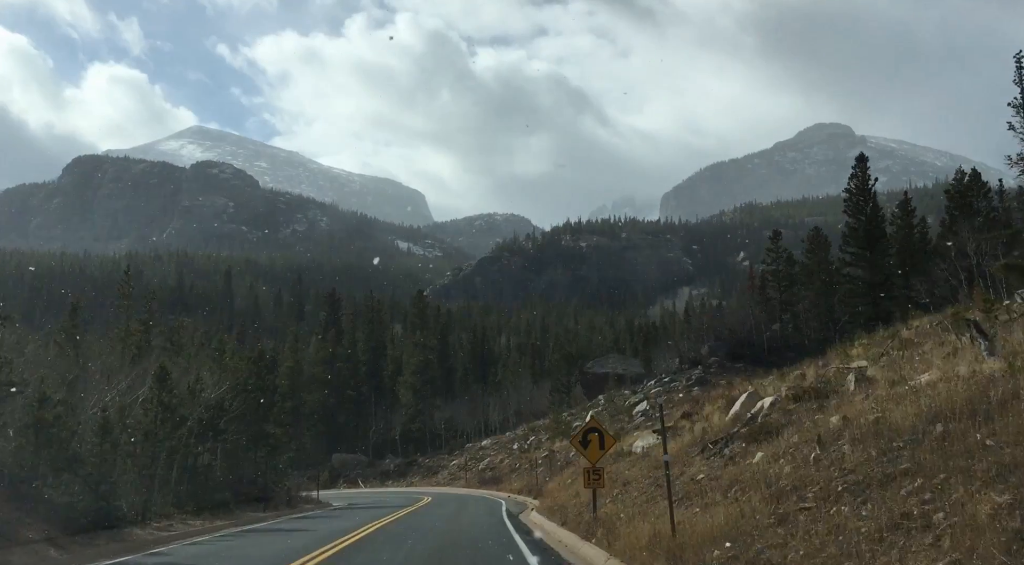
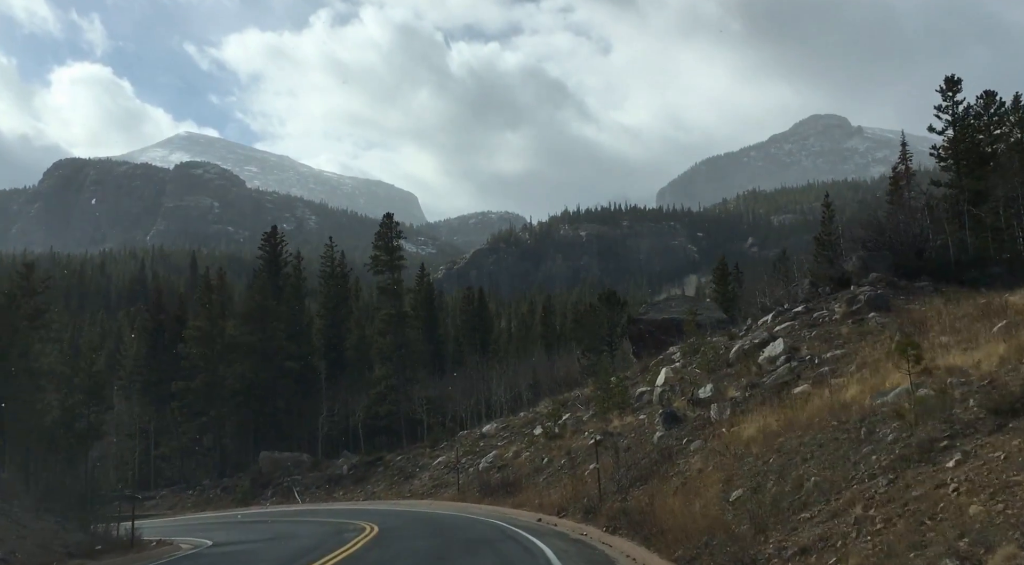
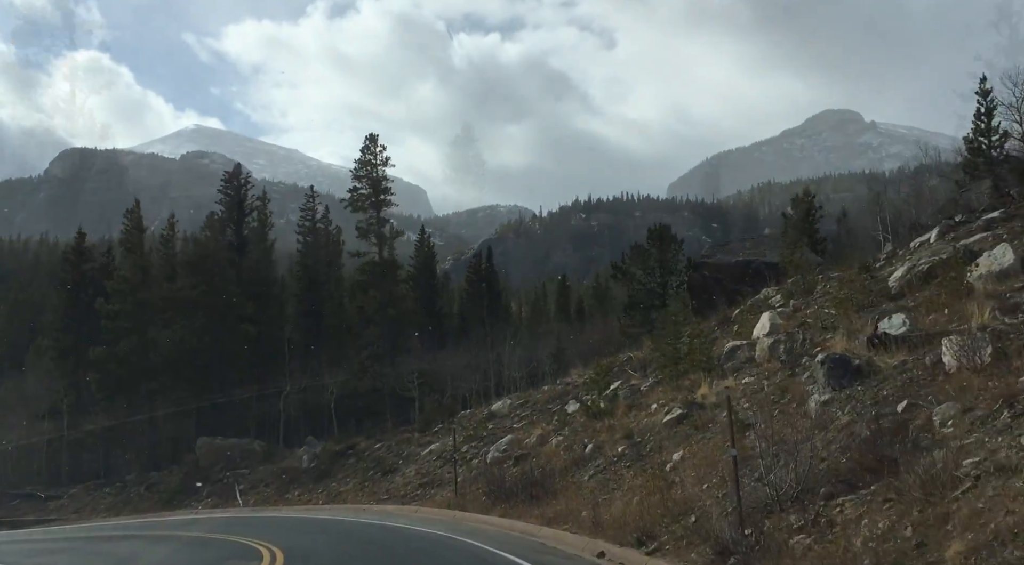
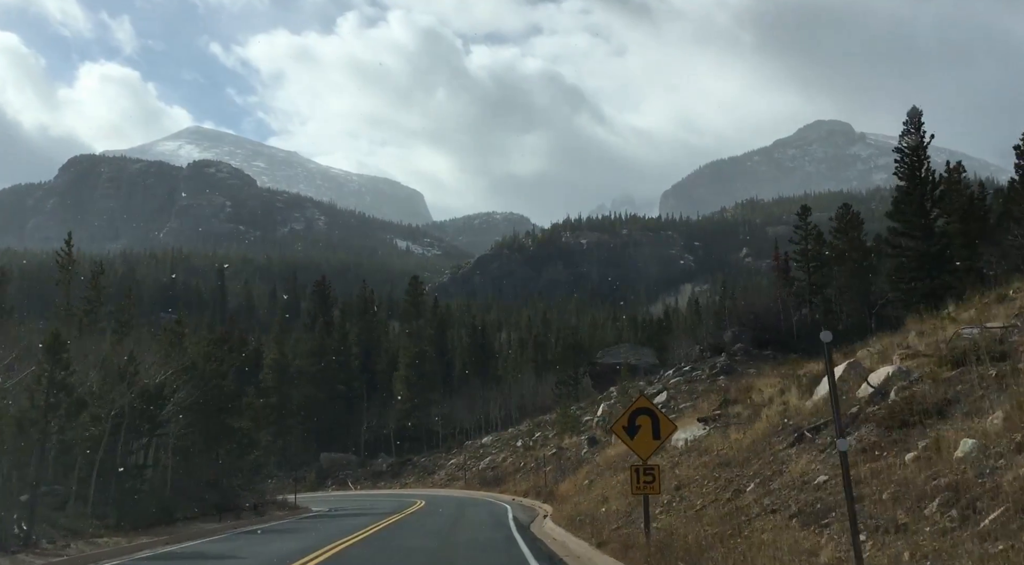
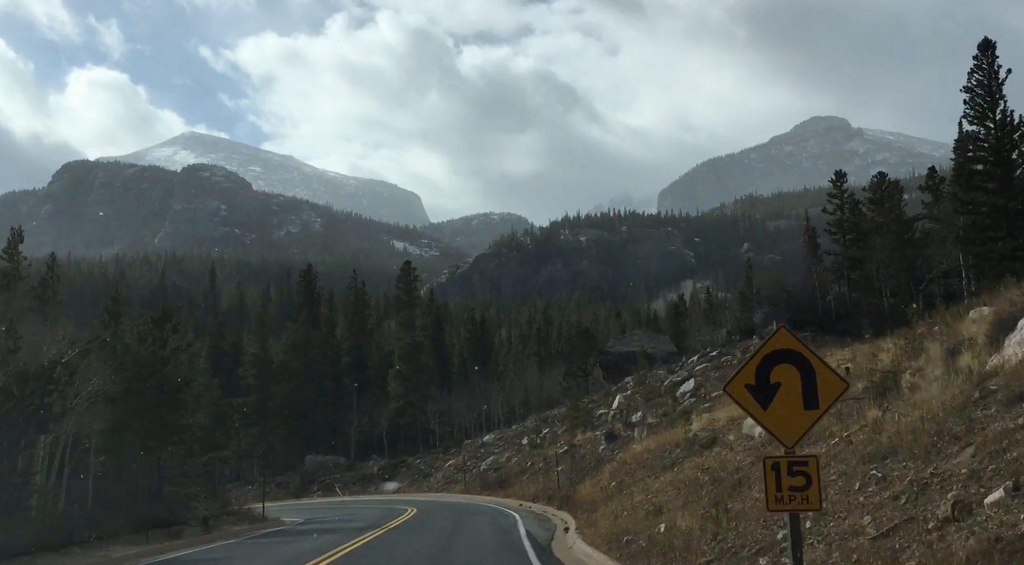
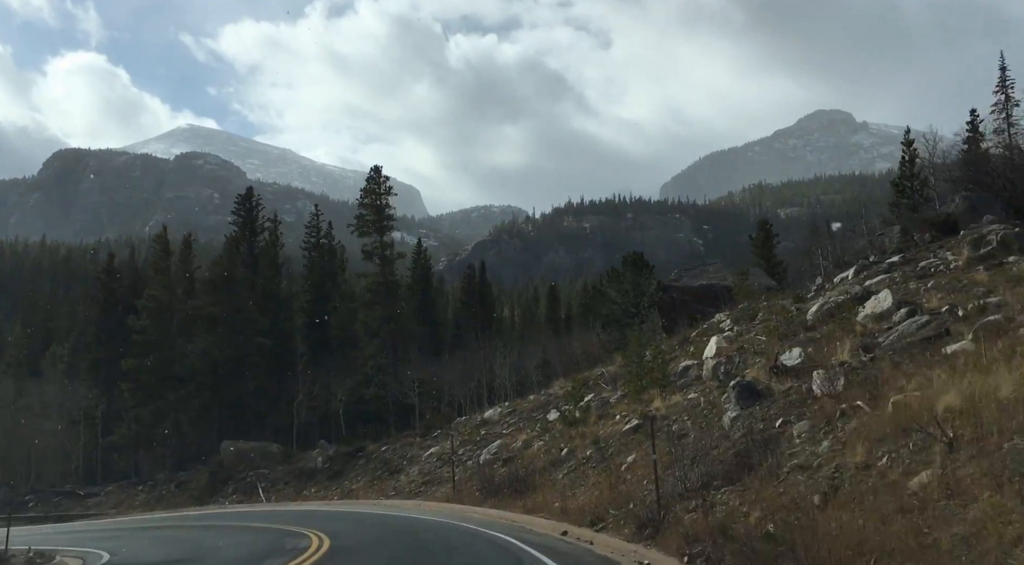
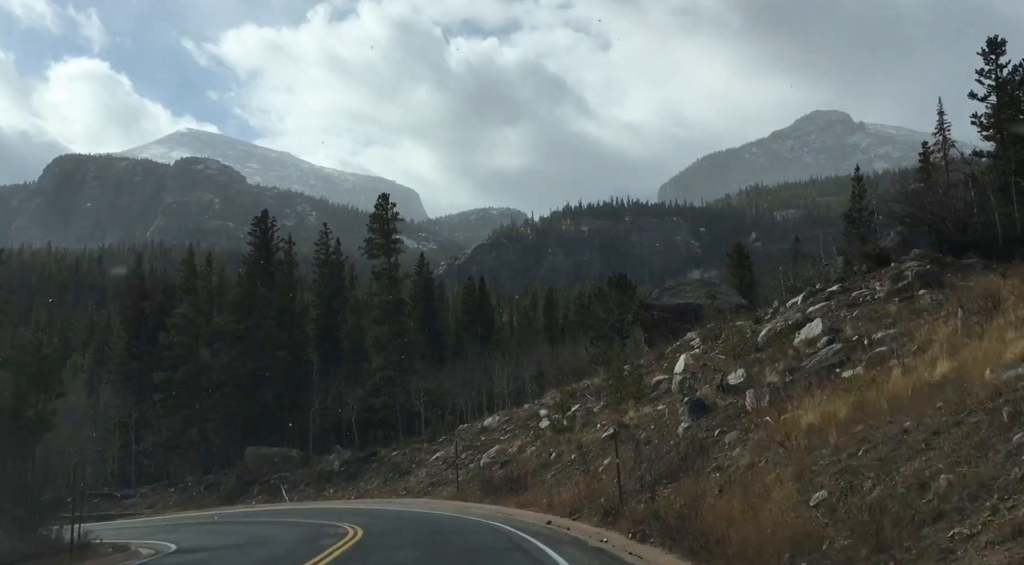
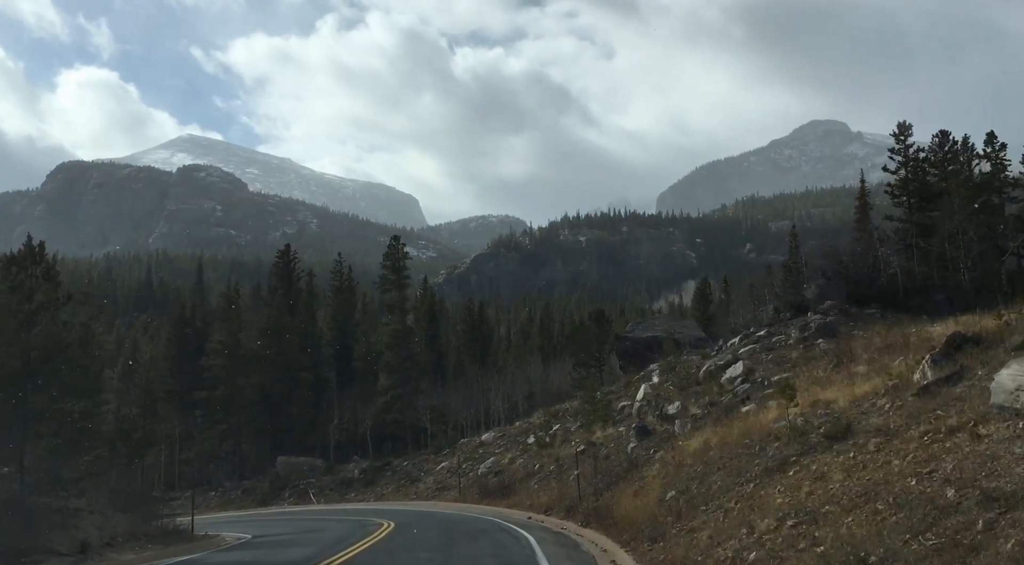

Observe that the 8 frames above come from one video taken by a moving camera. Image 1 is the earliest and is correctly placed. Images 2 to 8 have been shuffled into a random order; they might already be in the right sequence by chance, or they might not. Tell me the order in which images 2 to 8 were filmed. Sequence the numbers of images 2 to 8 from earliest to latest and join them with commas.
4, 5, 8, 2, 7, 6, 3
